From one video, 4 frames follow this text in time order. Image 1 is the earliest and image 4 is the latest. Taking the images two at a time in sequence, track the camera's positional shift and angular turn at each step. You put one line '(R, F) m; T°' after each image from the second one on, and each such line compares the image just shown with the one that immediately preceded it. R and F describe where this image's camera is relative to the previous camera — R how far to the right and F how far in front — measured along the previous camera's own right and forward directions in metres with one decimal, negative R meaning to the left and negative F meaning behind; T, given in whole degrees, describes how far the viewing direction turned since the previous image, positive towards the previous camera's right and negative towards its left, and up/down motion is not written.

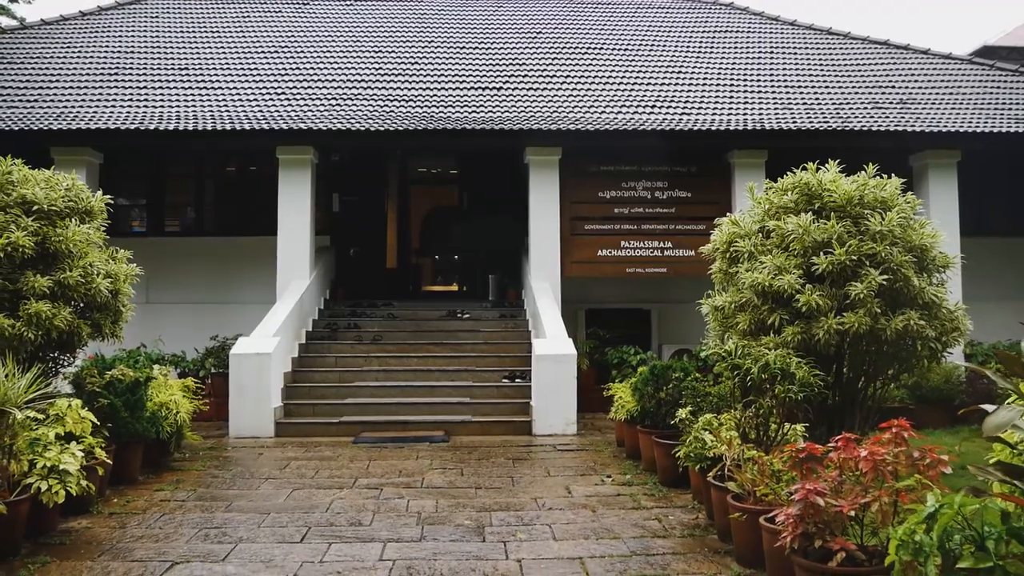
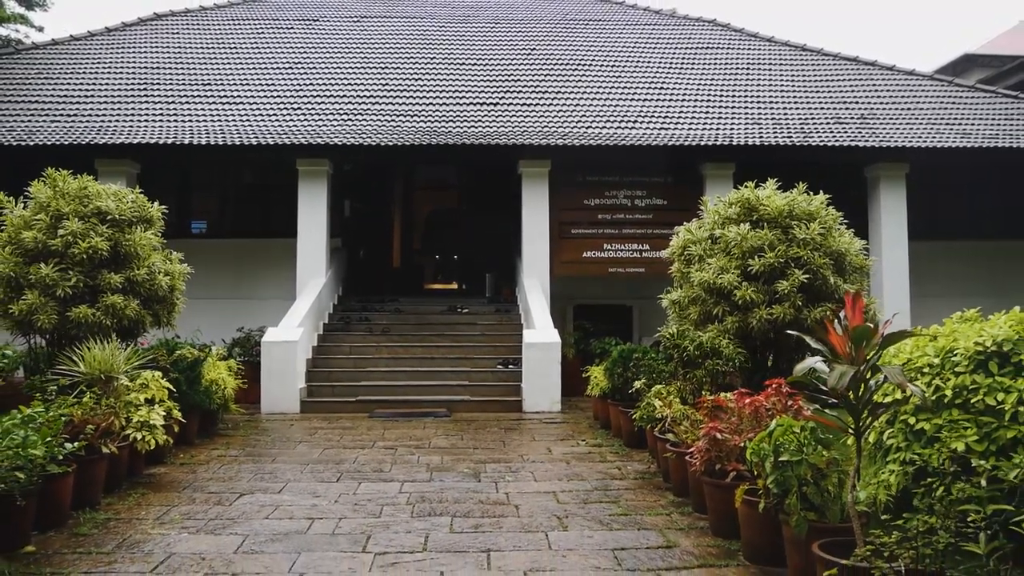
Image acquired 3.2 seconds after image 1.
(+0.1, -1.2) m; 0°
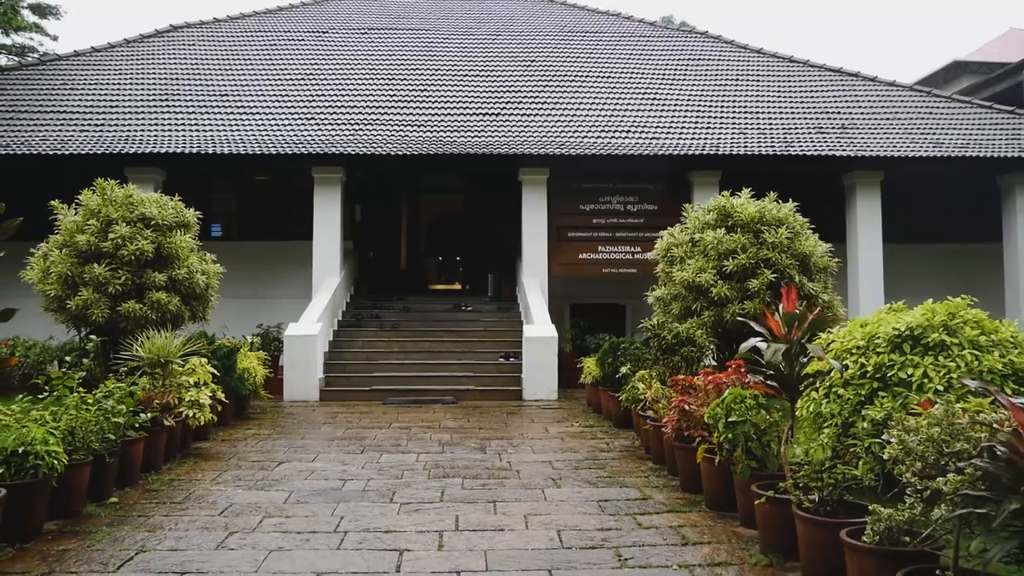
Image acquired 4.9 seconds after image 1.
(0.0, -0.8) m; 0°
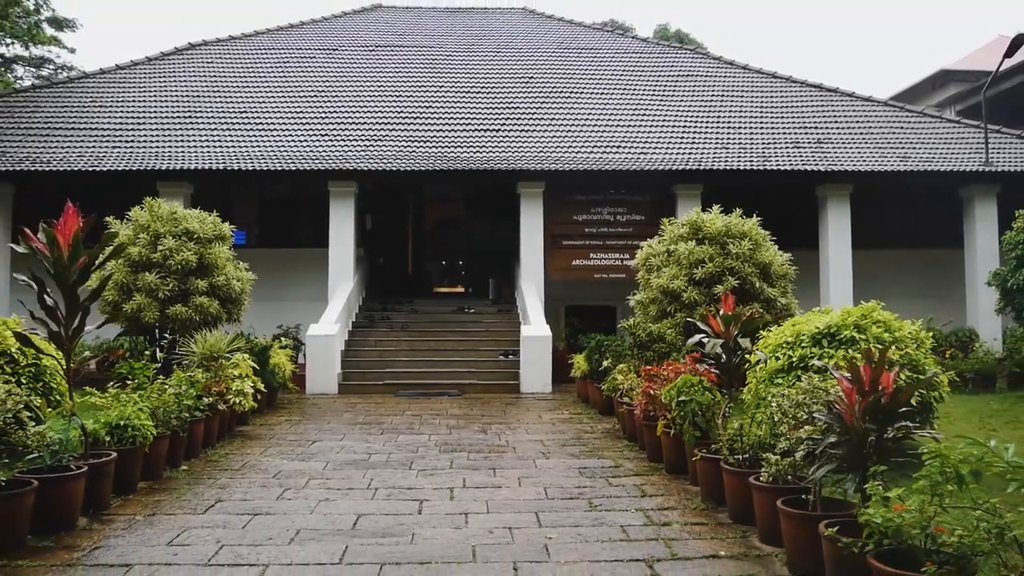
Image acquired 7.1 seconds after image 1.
(0.0, -1.1) m; 0°
